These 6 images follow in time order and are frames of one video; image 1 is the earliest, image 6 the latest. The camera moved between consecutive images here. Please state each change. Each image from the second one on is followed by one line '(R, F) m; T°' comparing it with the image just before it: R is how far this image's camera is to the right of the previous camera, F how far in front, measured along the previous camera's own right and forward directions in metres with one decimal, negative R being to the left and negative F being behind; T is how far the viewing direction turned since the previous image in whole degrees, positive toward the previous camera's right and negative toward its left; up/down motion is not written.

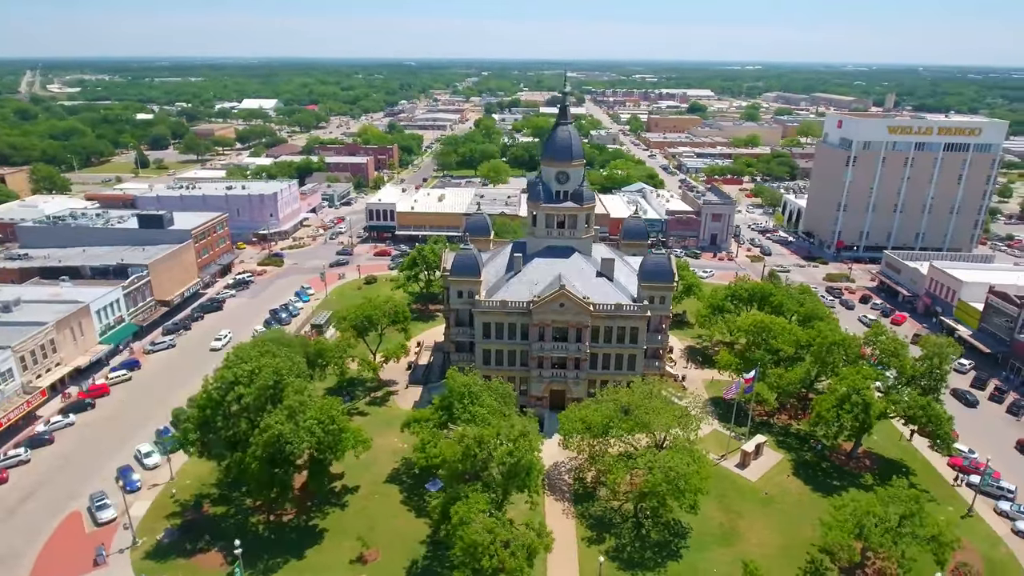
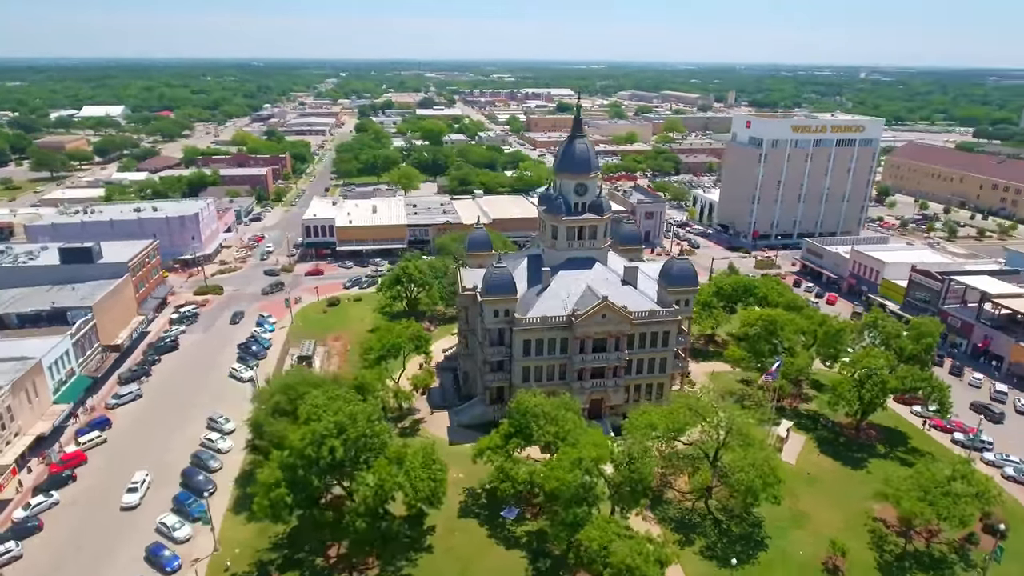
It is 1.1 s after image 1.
(-15.5, +2.3) m; +12°
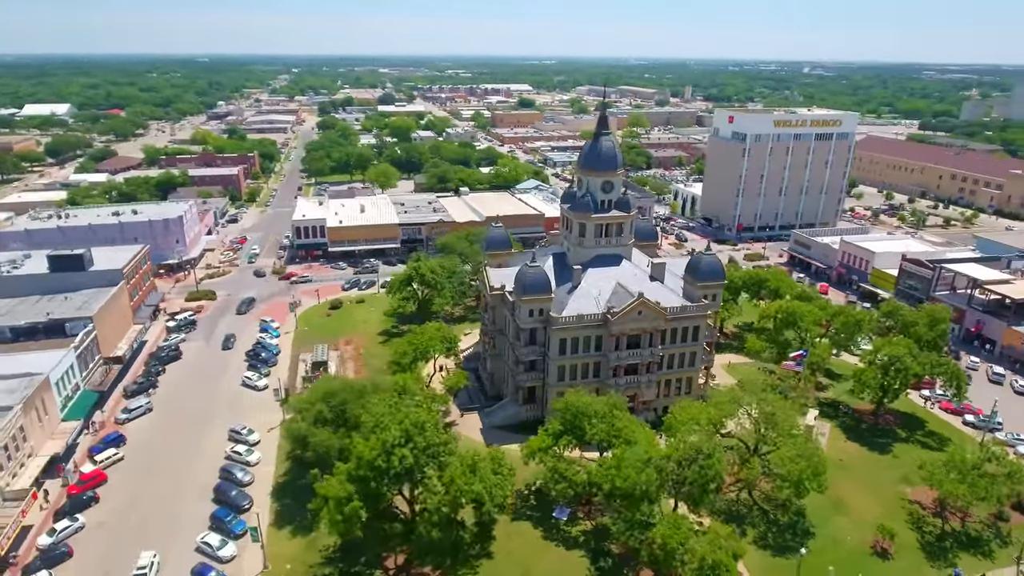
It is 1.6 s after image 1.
(-7.1, +0.8) m; +4°
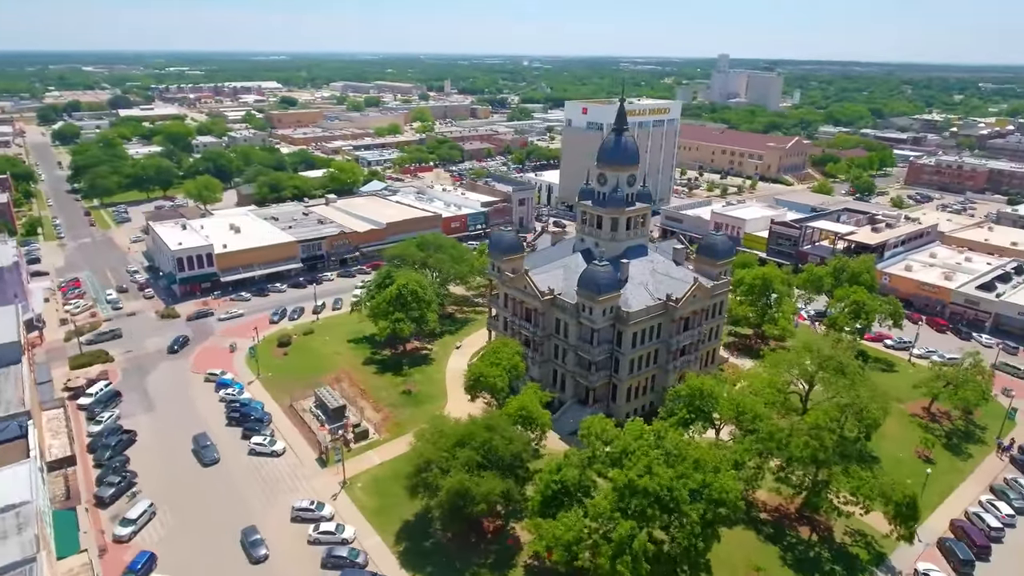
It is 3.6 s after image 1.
(-26.5, +7.7) m; +22°
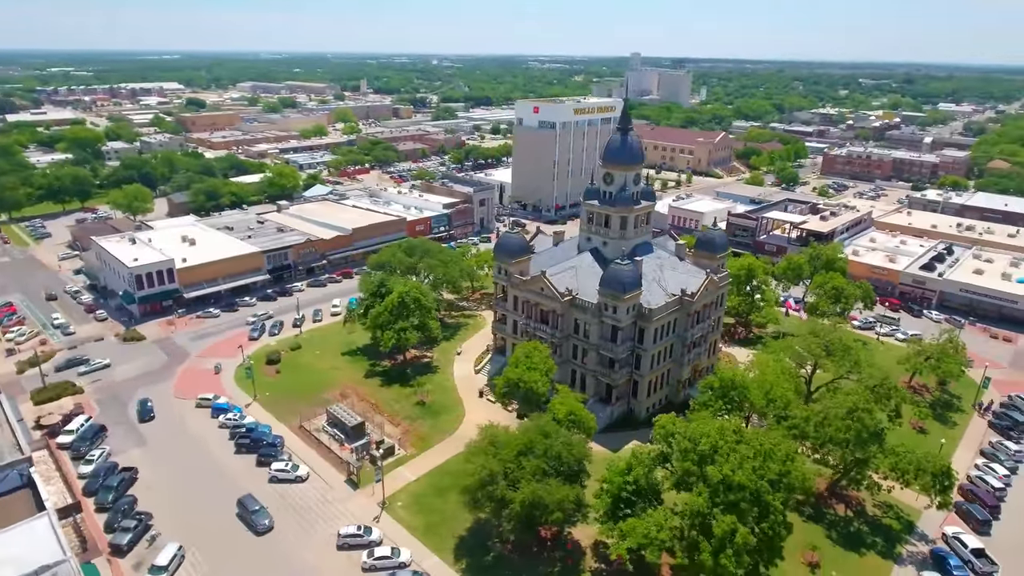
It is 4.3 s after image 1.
(-9.4, +1.5) m; +8°
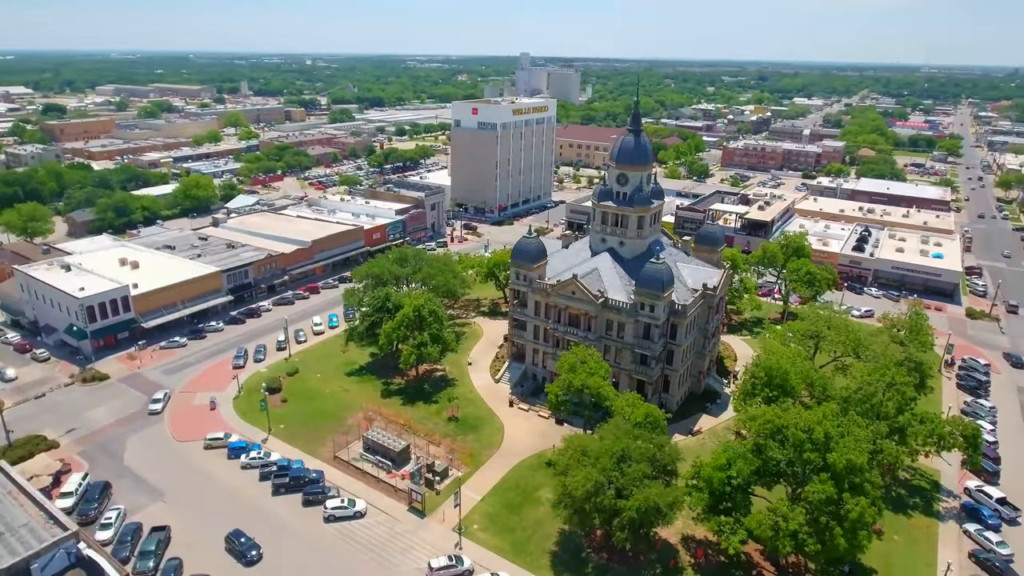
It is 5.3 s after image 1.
(-13.3, +2.3) m; +10°
